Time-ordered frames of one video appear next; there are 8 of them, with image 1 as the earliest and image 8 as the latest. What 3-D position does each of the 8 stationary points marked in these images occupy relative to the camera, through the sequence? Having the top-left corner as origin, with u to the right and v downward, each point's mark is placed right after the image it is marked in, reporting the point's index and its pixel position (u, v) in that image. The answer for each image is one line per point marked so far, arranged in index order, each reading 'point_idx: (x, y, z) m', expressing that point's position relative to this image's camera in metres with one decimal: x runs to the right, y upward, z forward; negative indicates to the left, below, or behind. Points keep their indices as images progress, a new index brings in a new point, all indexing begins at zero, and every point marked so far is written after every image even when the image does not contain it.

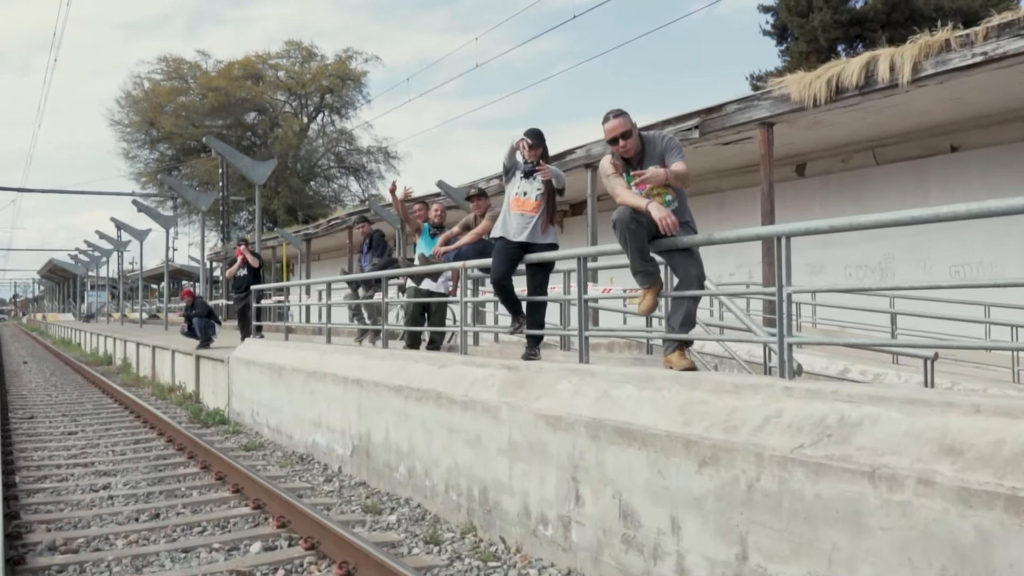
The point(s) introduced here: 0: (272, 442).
0: (-2.5, -1.6, +9.5) m
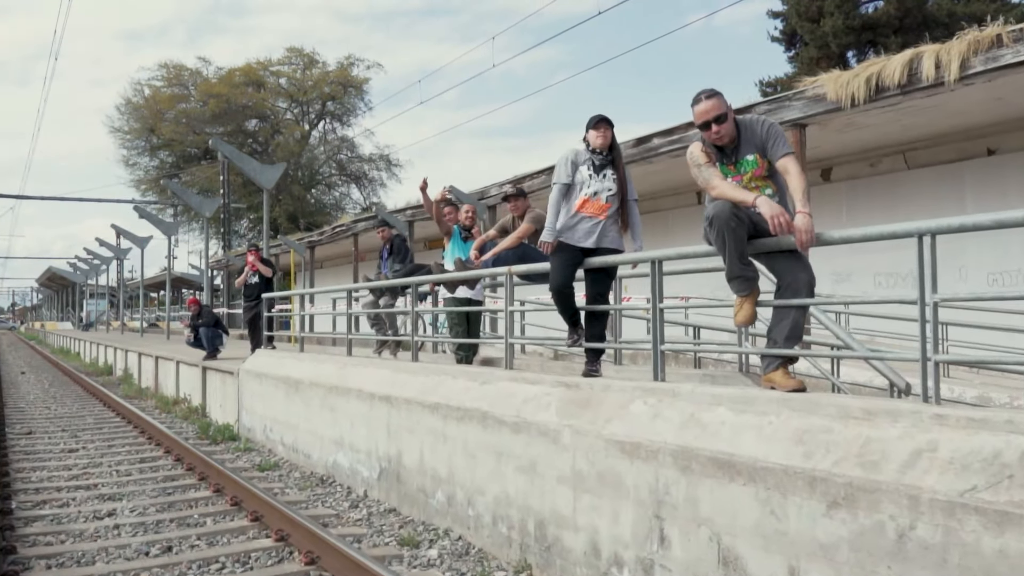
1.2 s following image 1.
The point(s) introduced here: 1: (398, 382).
0: (-2.2, -1.7, +8.9) m
1: (-0.9, -0.7, +6.9) m
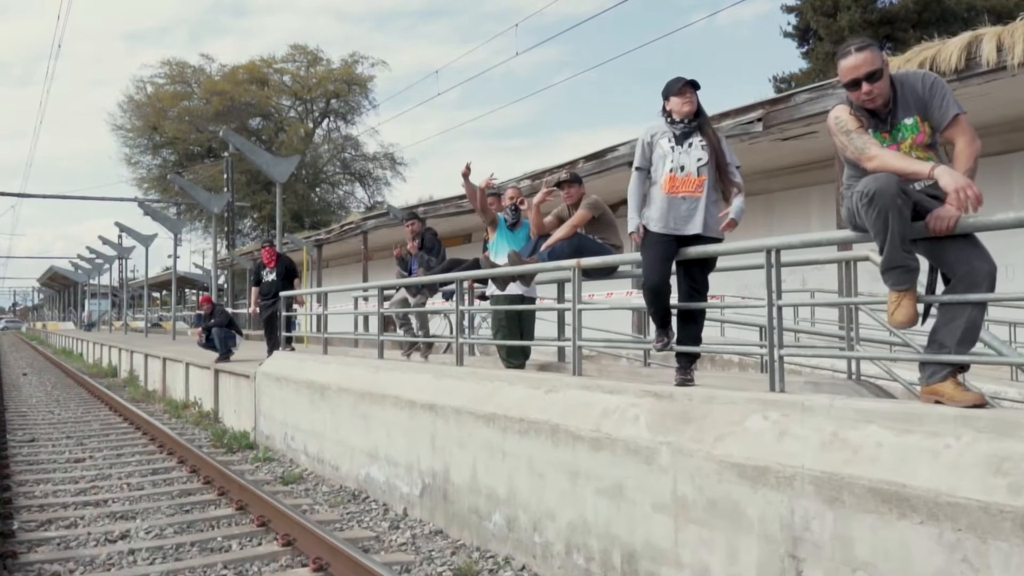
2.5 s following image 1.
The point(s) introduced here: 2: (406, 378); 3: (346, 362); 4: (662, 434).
0: (-1.8, -1.7, +8.2) m
1: (-0.5, -0.7, +6.2) m
2: (-0.8, -0.7, +6.8) m
3: (-1.5, -0.7, +8.2) m
4: (+0.7, -0.7, +4.1) m
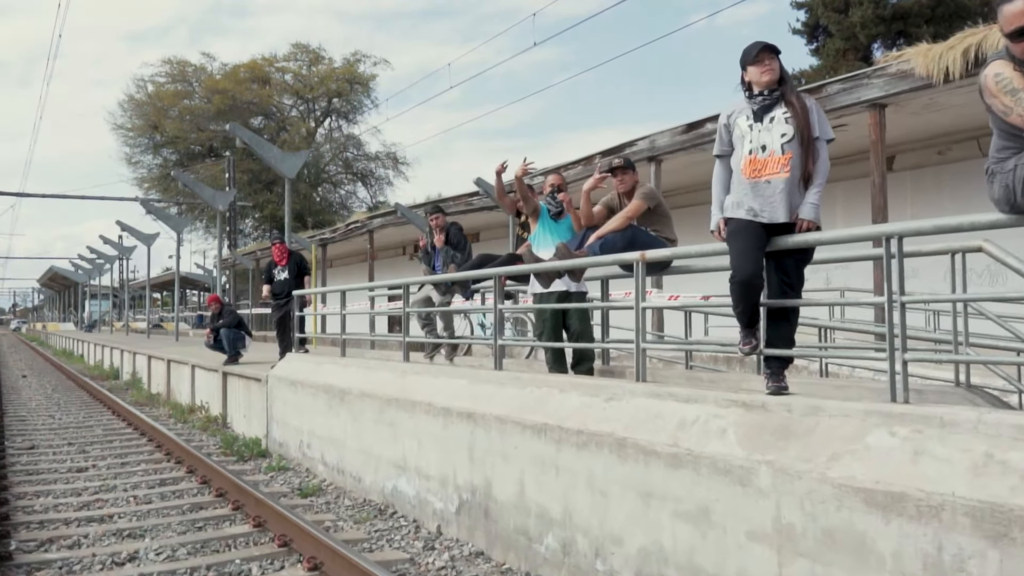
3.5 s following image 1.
0: (-1.5, -1.7, +7.6) m
1: (-0.2, -0.7, +5.6) m
2: (-0.5, -0.7, +6.2) m
3: (-1.2, -0.6, +7.6) m
4: (+1.0, -0.6, +3.5) m
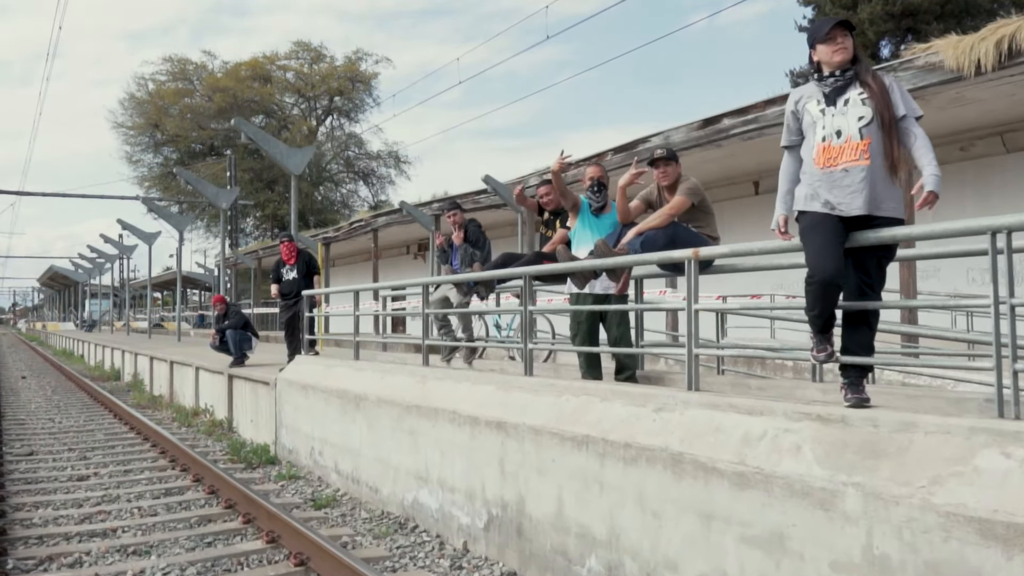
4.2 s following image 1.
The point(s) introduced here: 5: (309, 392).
0: (-1.3, -1.7, +7.3) m
1: (0.0, -0.7, +5.2) m
2: (-0.3, -0.7, +5.8) m
3: (-1.0, -0.6, +7.2) m
4: (+1.1, -0.6, +3.2) m
5: (-1.8, -0.9, +8.3) m
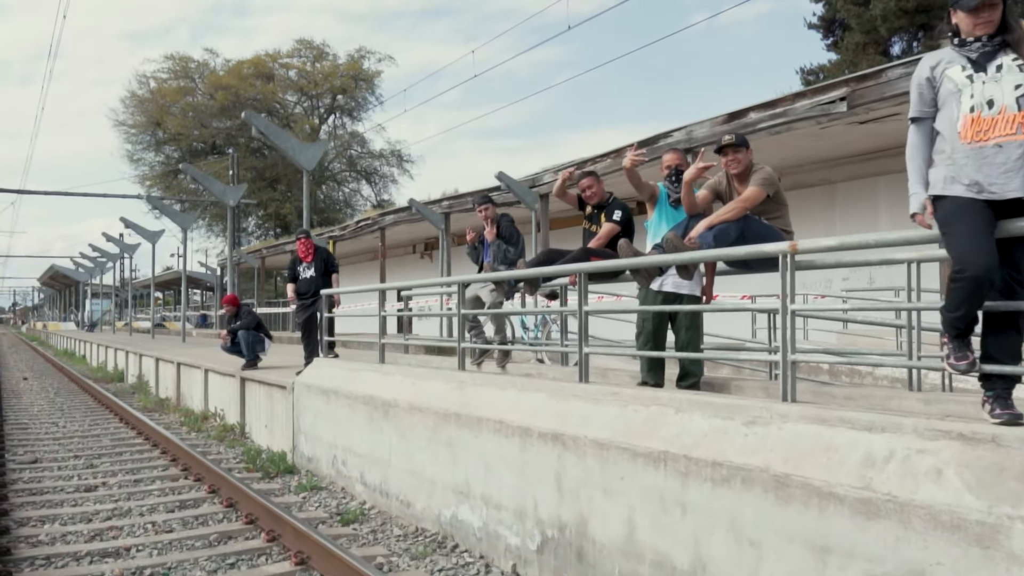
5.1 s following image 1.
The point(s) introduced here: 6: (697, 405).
0: (-1.0, -1.6, +6.8) m
1: (+0.3, -0.7, +4.7) m
2: (0.0, -0.6, +5.3) m
3: (-0.7, -0.6, +6.7) m
4: (+1.4, -0.6, +2.7) m
5: (-1.5, -0.9, +7.8) m
6: (+0.8, -0.5, +4.1) m
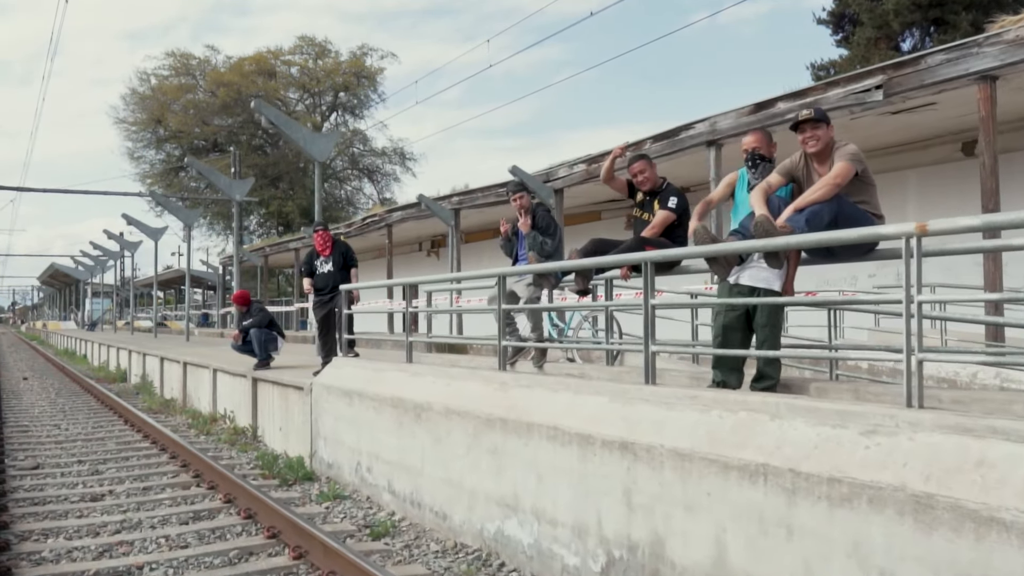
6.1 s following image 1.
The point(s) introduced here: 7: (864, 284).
0: (-0.7, -1.6, +6.3) m
1: (+0.6, -0.6, +4.2) m
2: (+0.3, -0.6, +4.8) m
3: (-0.4, -0.6, +6.2) m
4: (+1.7, -0.6, +2.2) m
5: (-1.3, -0.9, +7.3) m
6: (+1.1, -0.5, +3.6) m
7: (+5.8, +0.1, +14.9) m
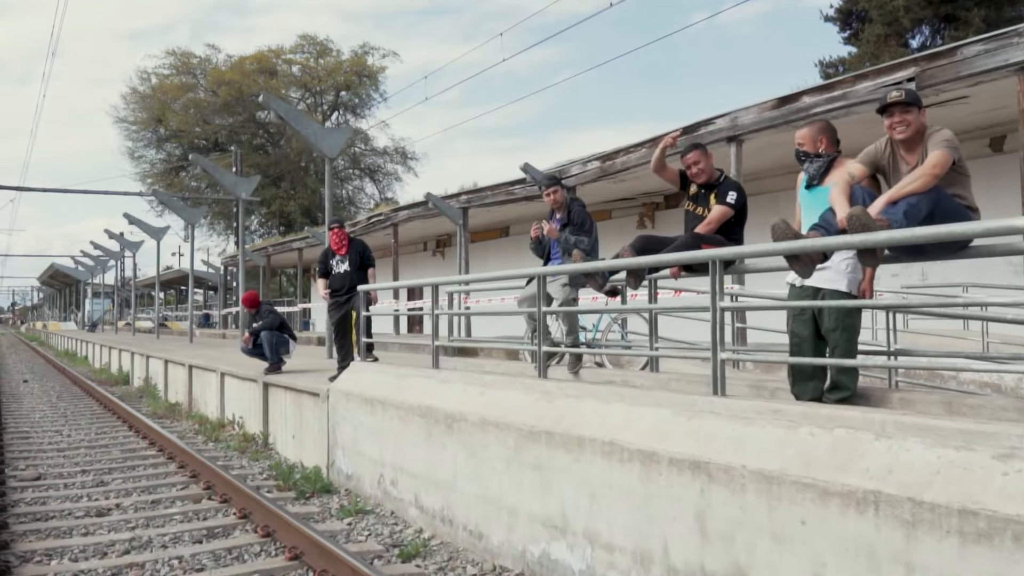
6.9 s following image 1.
0: (-0.5, -1.6, +5.8) m
1: (+0.8, -0.6, +3.8) m
2: (+0.5, -0.6, +4.4) m
3: (-0.2, -0.6, +5.8) m
4: (+2.0, -0.6, +1.7) m
5: (-1.0, -0.9, +6.8) m
6: (+1.4, -0.5, +3.1) m
7: (+6.0, +0.1, +14.5) m
